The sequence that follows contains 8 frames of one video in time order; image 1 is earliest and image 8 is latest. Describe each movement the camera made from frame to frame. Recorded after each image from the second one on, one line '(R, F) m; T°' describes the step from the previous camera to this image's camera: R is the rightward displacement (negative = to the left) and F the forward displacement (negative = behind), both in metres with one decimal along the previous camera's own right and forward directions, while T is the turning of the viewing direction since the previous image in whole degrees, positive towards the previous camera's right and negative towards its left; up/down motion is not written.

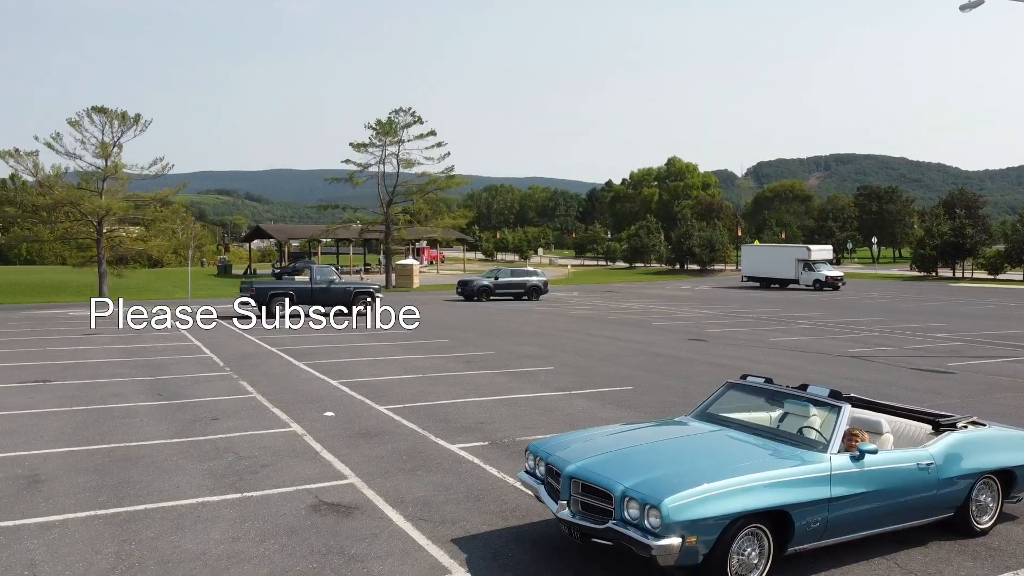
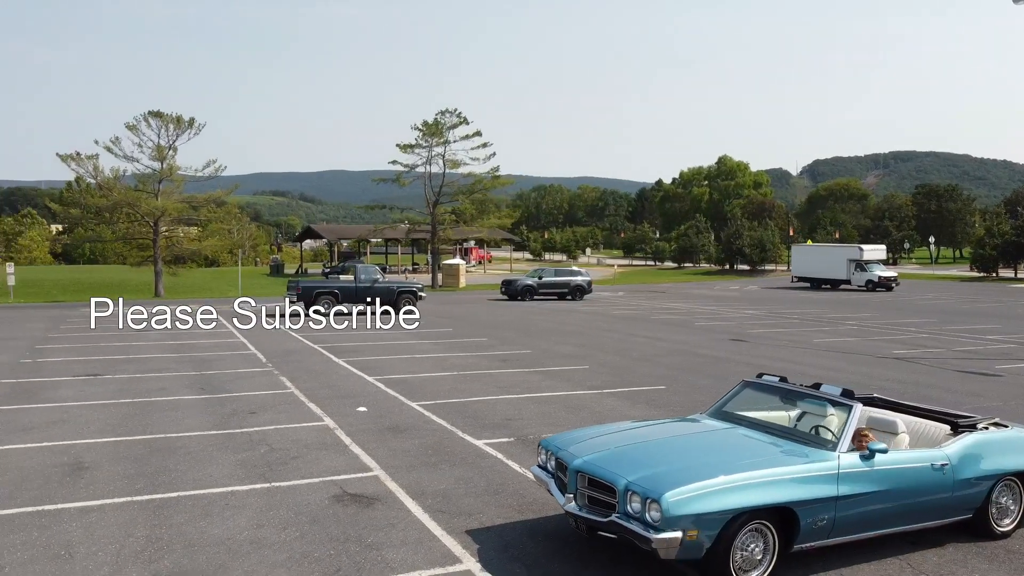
(+0.3, -0.1) m; -3°
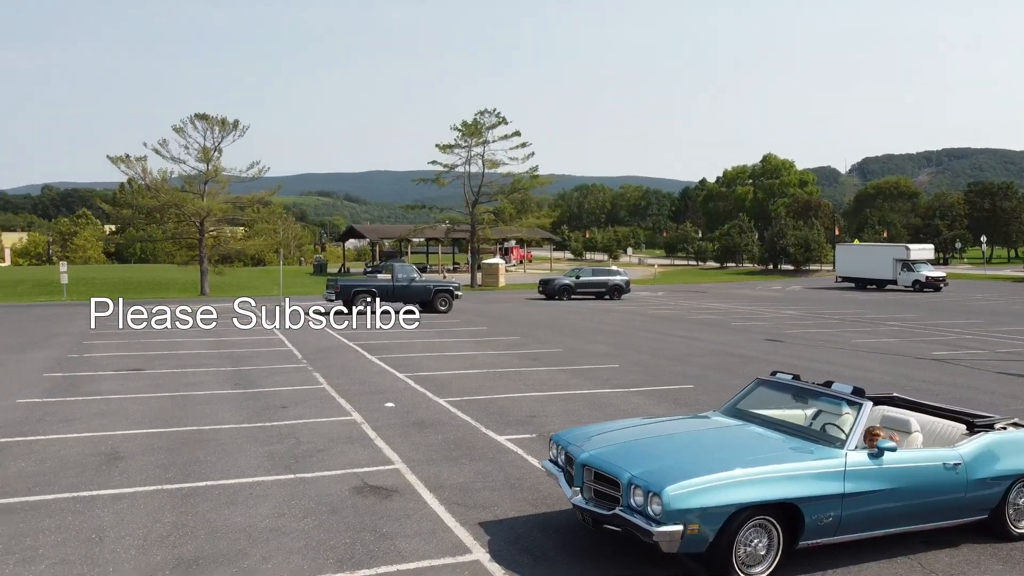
(+0.3, -0.1) m; -3°
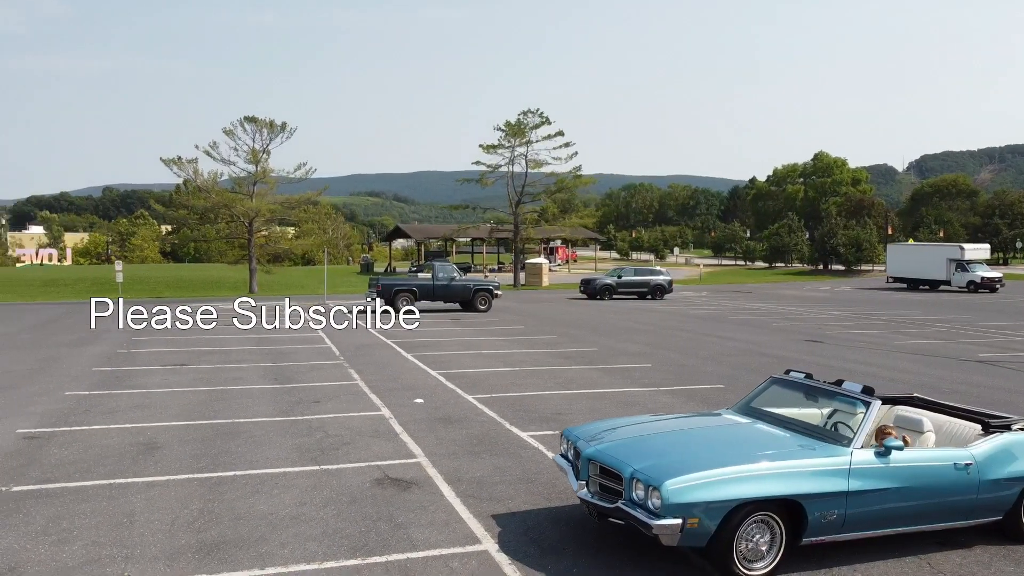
(+0.3, -0.2) m; -3°
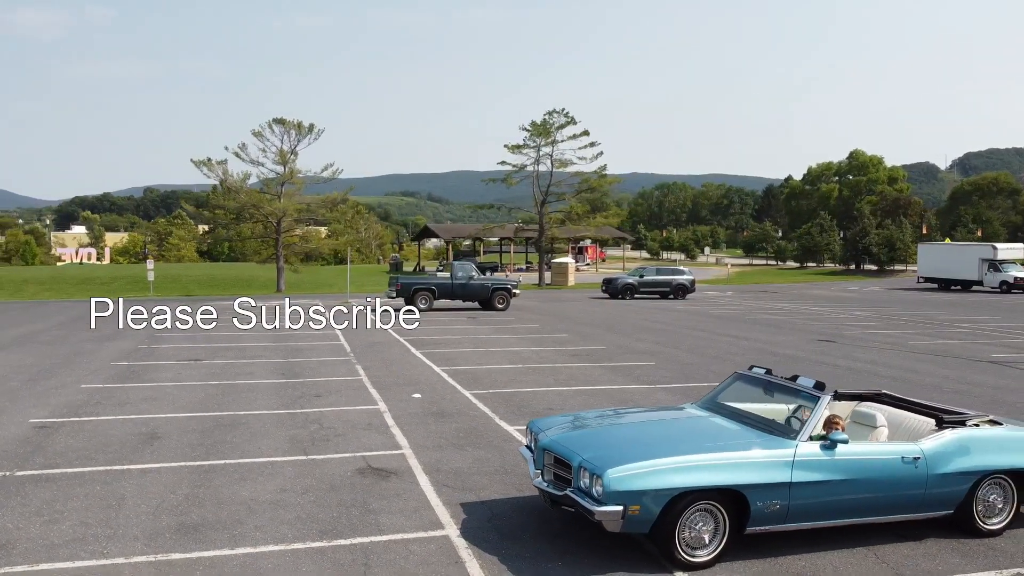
(+0.6, -0.3) m; -2°
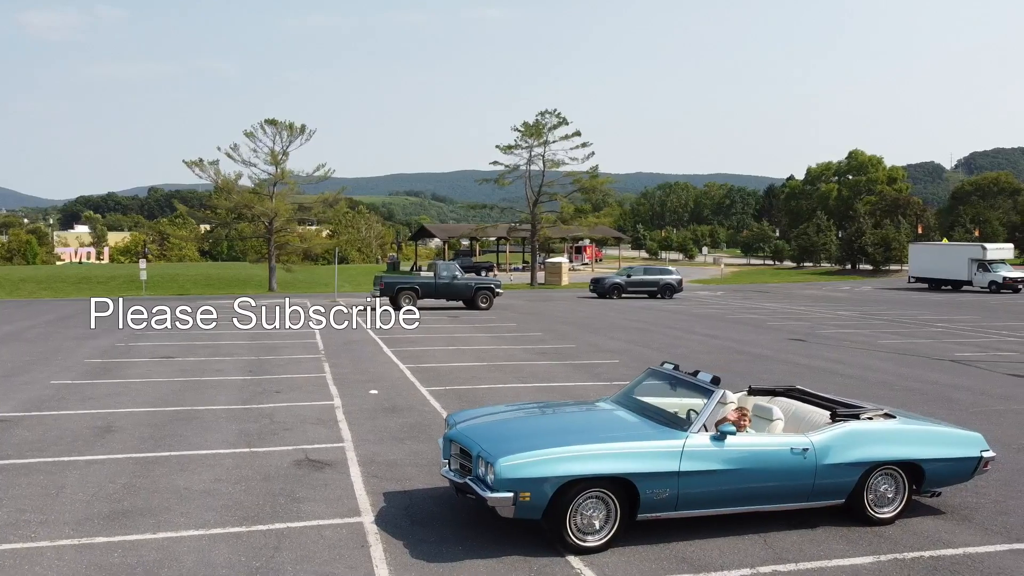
(+0.8, -0.4) m; 0°
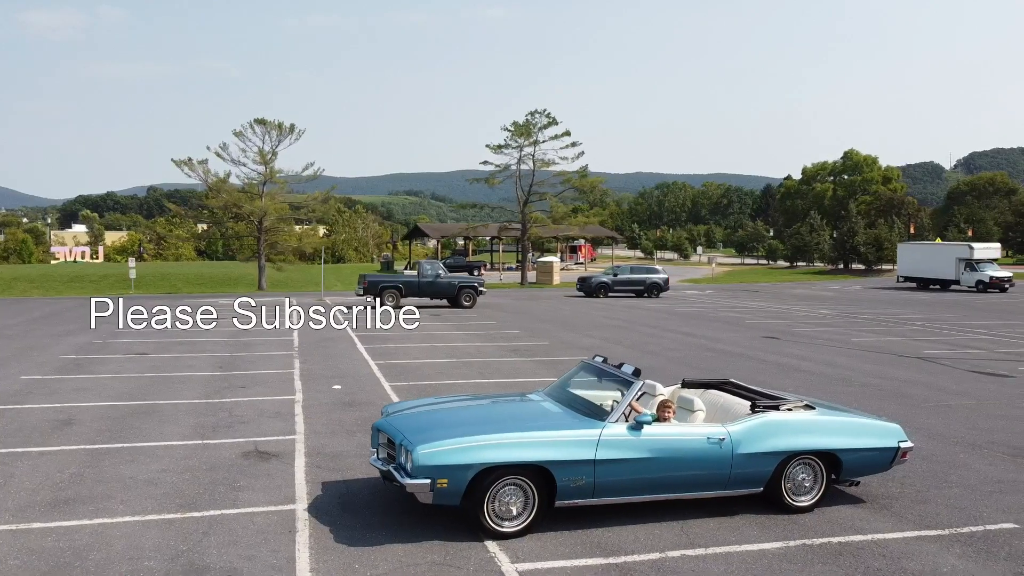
(+0.6, -0.2) m; 0°
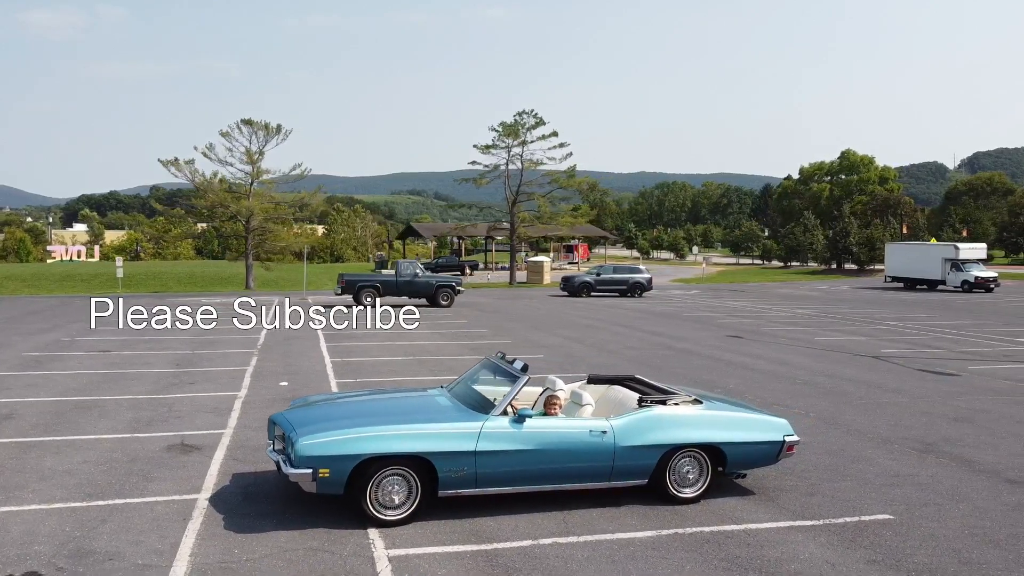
(+1.0, -0.3) m; 0°
